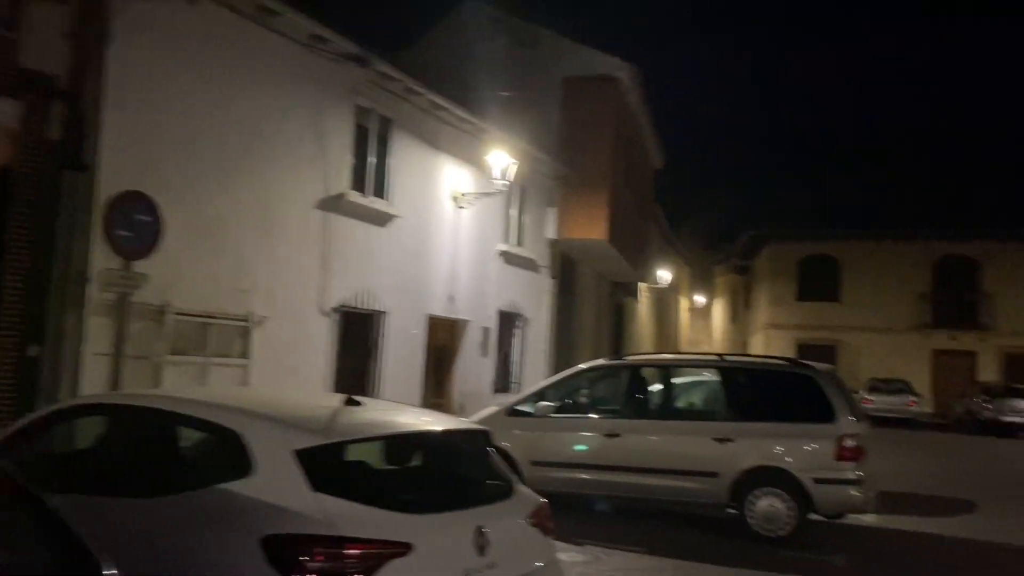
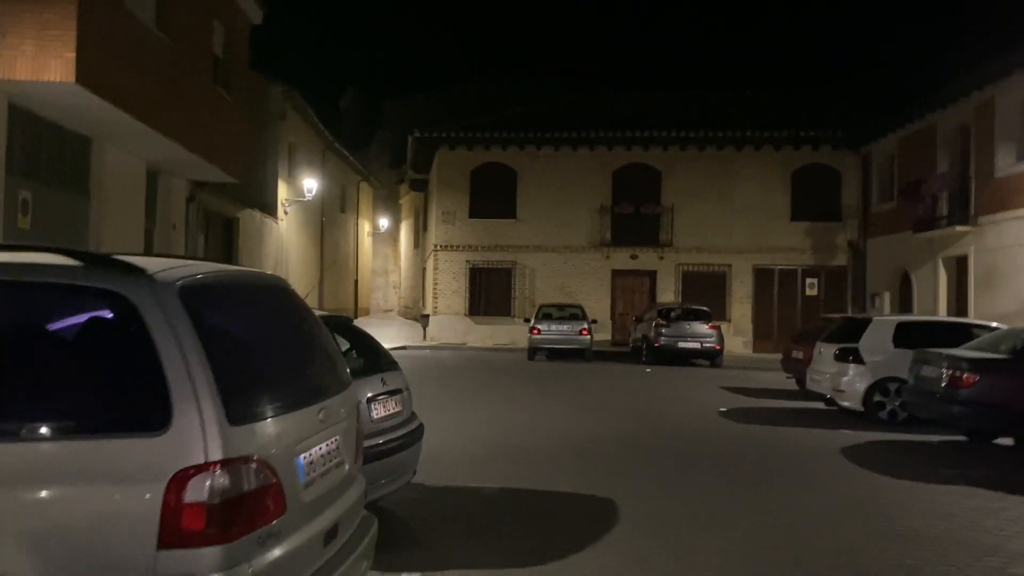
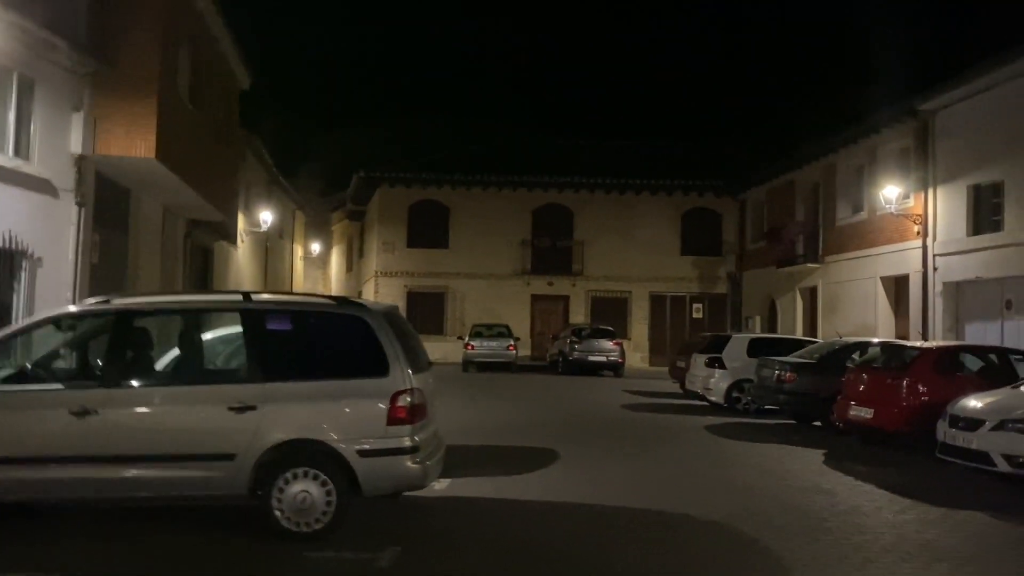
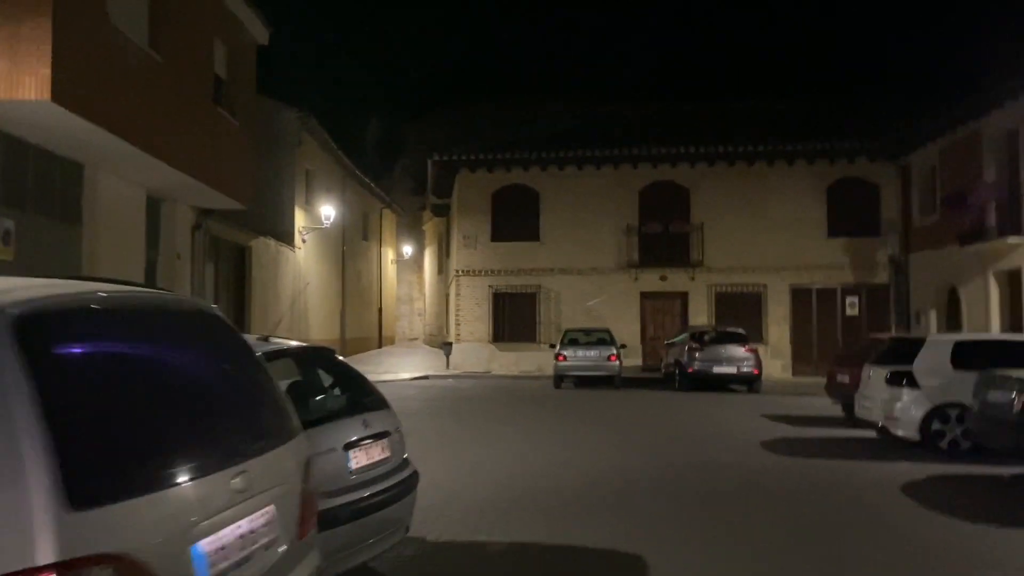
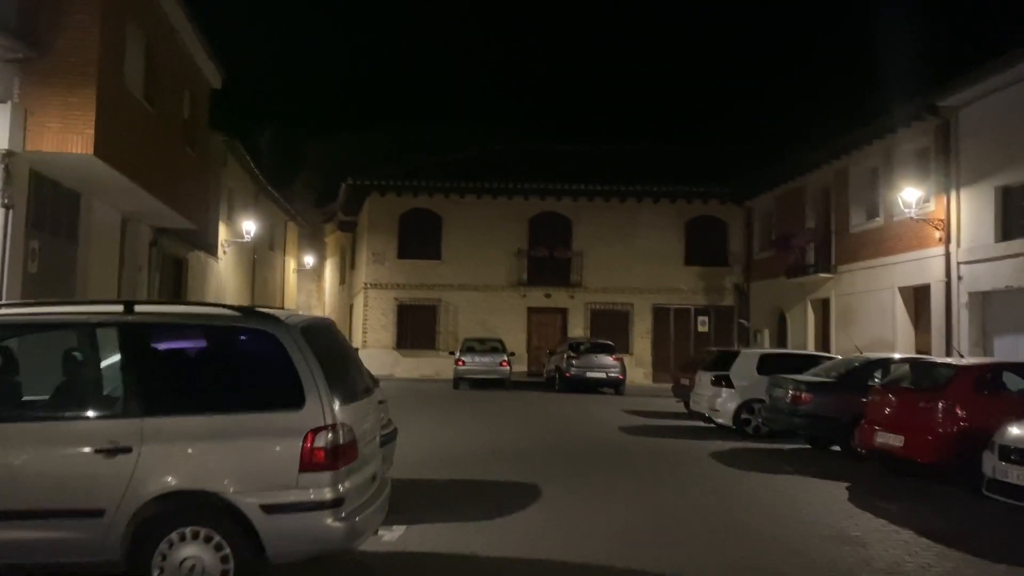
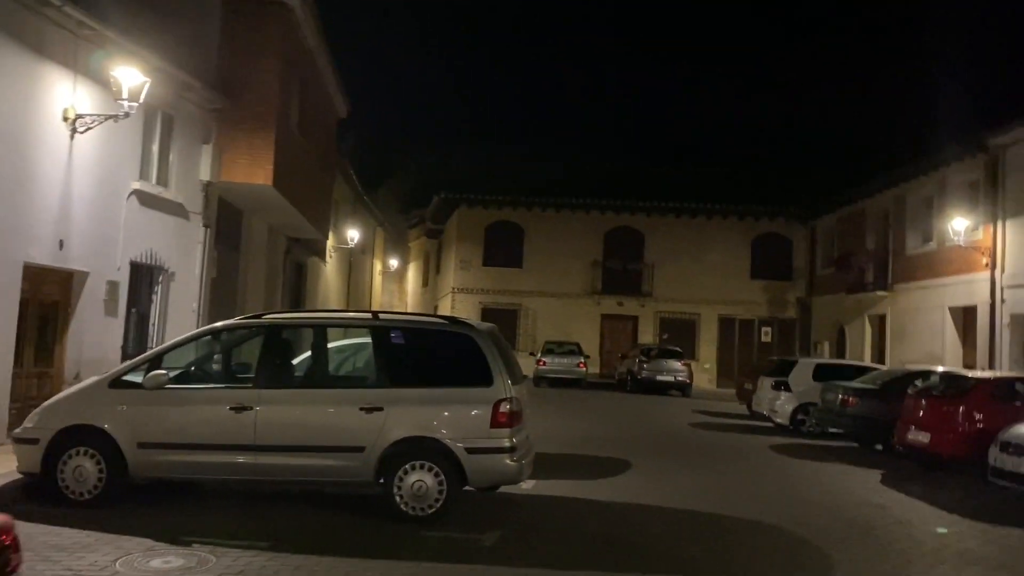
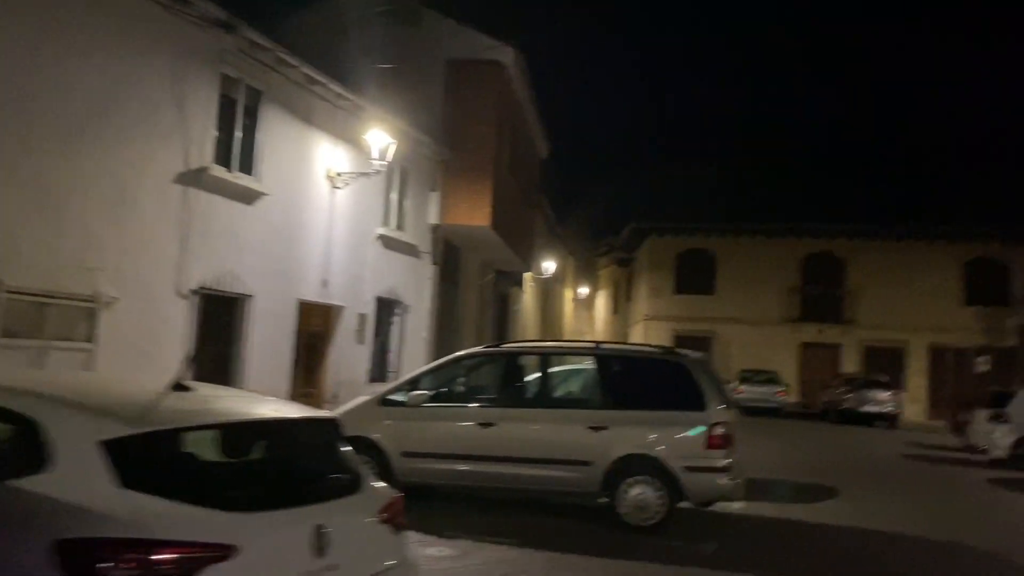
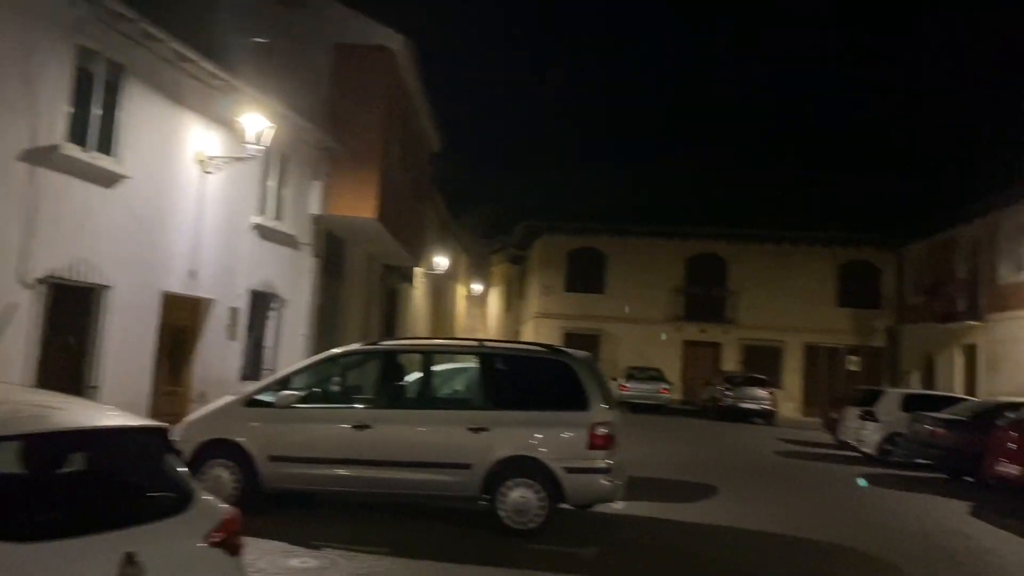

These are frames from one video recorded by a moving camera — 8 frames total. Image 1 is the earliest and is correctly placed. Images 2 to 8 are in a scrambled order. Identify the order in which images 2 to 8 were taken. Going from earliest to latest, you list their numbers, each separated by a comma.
7, 8, 6, 3, 5, 2, 4
